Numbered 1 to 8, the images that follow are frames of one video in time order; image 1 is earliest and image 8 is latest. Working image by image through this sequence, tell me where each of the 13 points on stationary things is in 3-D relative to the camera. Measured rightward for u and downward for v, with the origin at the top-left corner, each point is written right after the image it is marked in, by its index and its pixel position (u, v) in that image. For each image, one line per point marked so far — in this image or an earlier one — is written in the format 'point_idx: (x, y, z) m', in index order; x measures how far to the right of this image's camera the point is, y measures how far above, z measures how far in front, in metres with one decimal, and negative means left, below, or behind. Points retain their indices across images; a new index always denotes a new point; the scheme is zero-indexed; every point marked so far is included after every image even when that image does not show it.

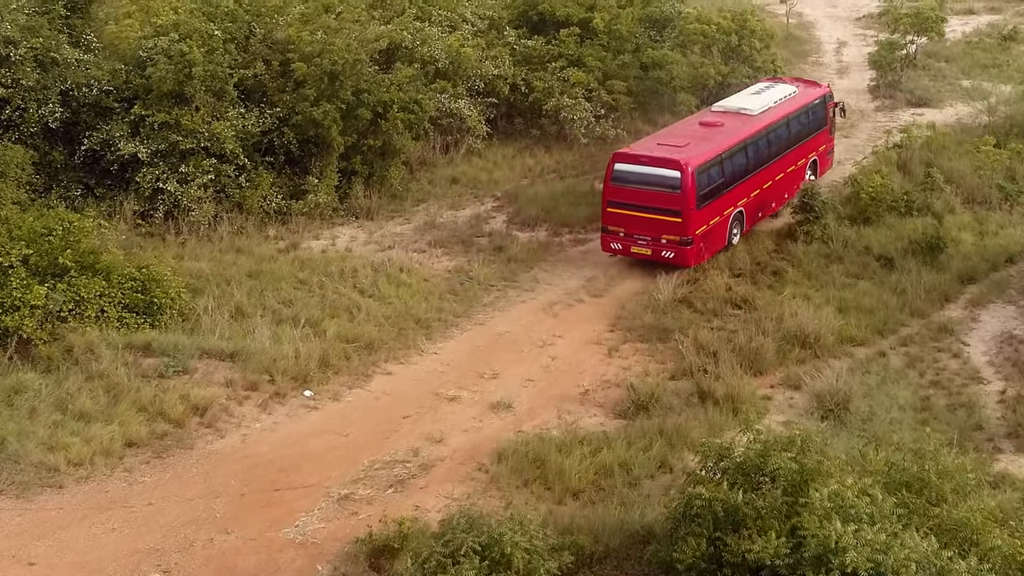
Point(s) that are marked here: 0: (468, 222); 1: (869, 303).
0: (-0.8, +1.1, +14.8) m
1: (+4.9, -0.2, +12.0) m
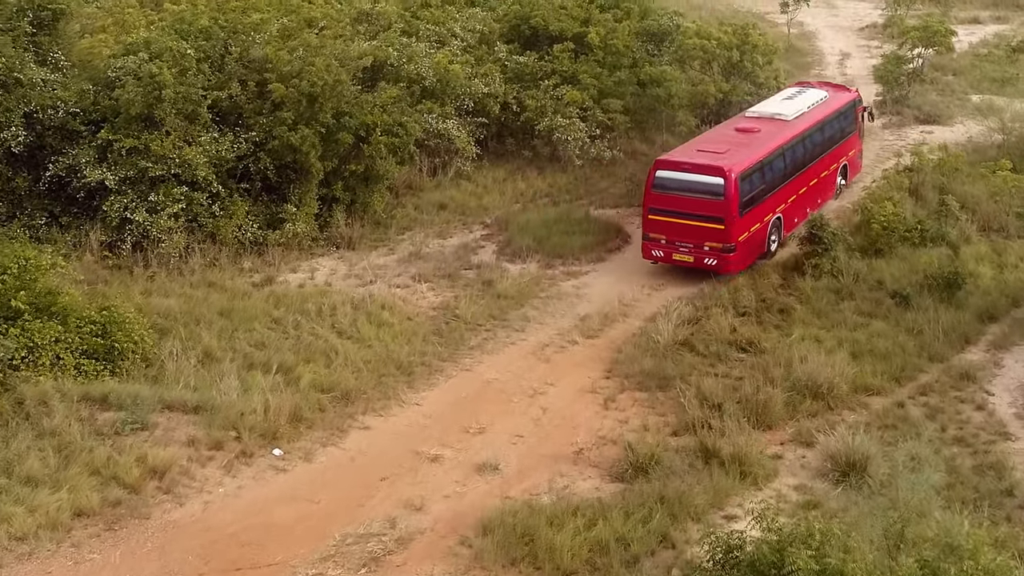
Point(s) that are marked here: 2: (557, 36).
0: (-0.9, +0.6, +14.0) m
1: (+4.7, -0.8, +11.2) m
2: (+0.9, +5.2, +18.0) m
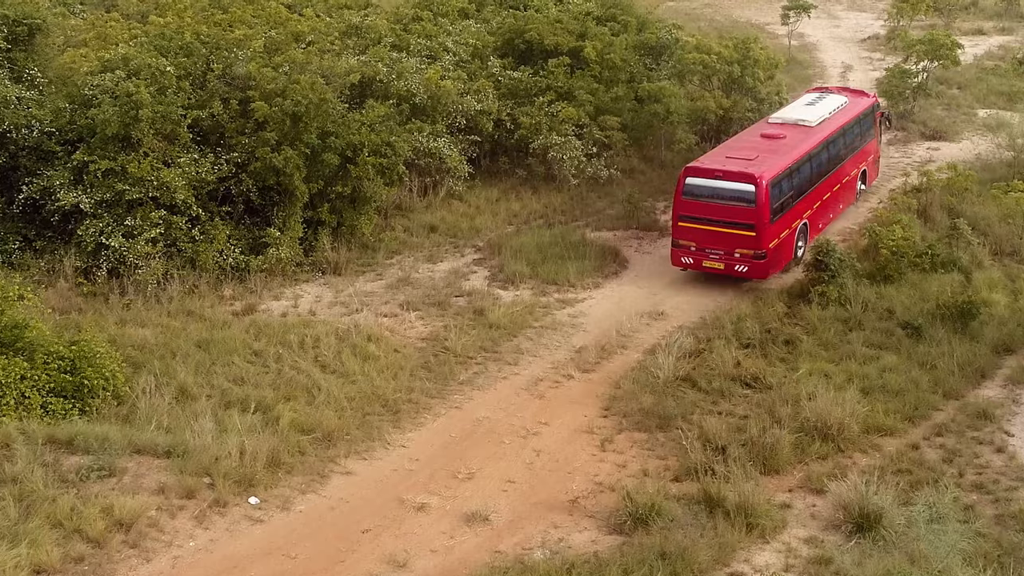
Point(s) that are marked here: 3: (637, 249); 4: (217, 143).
0: (-1.0, +0.1, +13.4) m
1: (+4.6, -1.2, +10.6) m
2: (+0.8, +4.7, +17.4) m
3: (+2.0, +0.6, +14.3) m
4: (-4.7, +2.3, +13.9) m
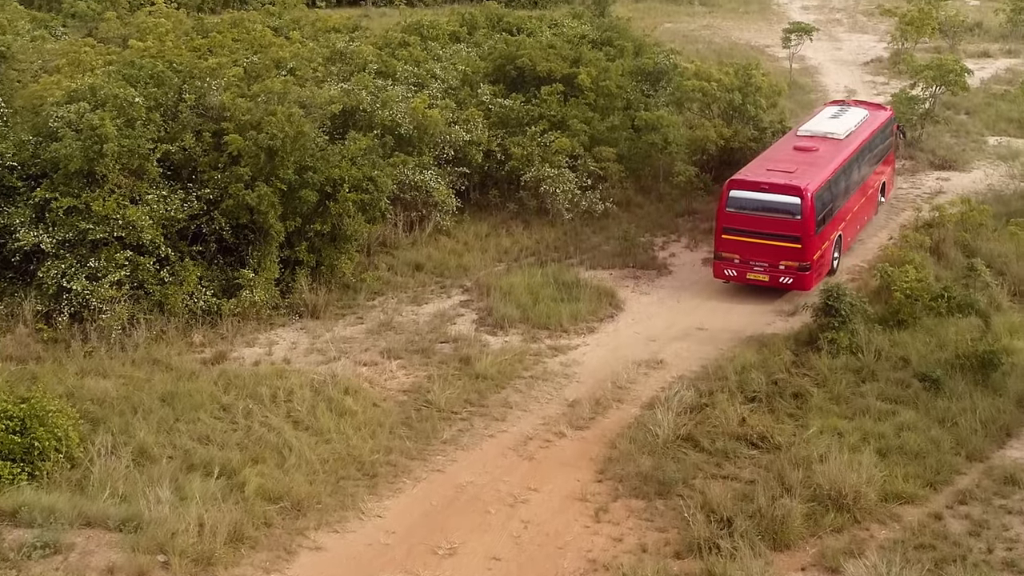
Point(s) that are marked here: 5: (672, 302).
0: (-1.2, -0.5, +12.6) m
1: (+4.5, -1.7, +9.8) m
2: (+0.6, +4.0, +16.7) m
3: (+1.9, 0.0, +13.5) m
4: (-4.8, +1.6, +13.1) m
5: (+2.4, -0.2, +13.2) m
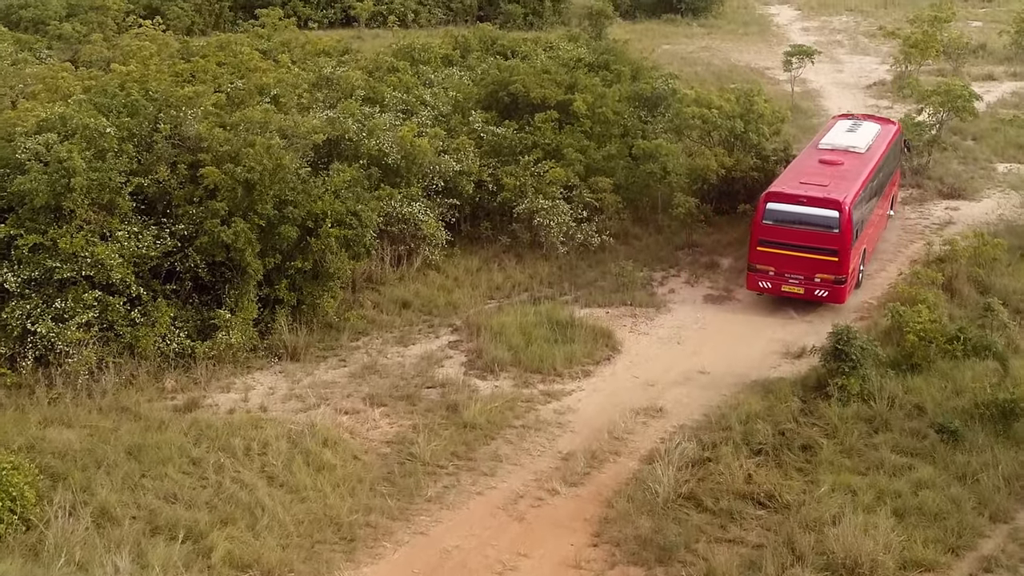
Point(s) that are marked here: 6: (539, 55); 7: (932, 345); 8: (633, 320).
0: (-1.3, -1.1, +11.9) m
1: (+4.4, -2.2, +9.1) m
2: (+0.5, +3.4, +16.1) m
3: (+1.8, -0.6, +12.8) m
4: (-5.0, +1.1, +12.5) m
5: (+2.3, -0.8, +12.5) m
6: (+0.6, +5.2, +19.5) m
7: (+5.5, -0.7, +11.5) m
8: (+1.8, -0.5, +13.0) m
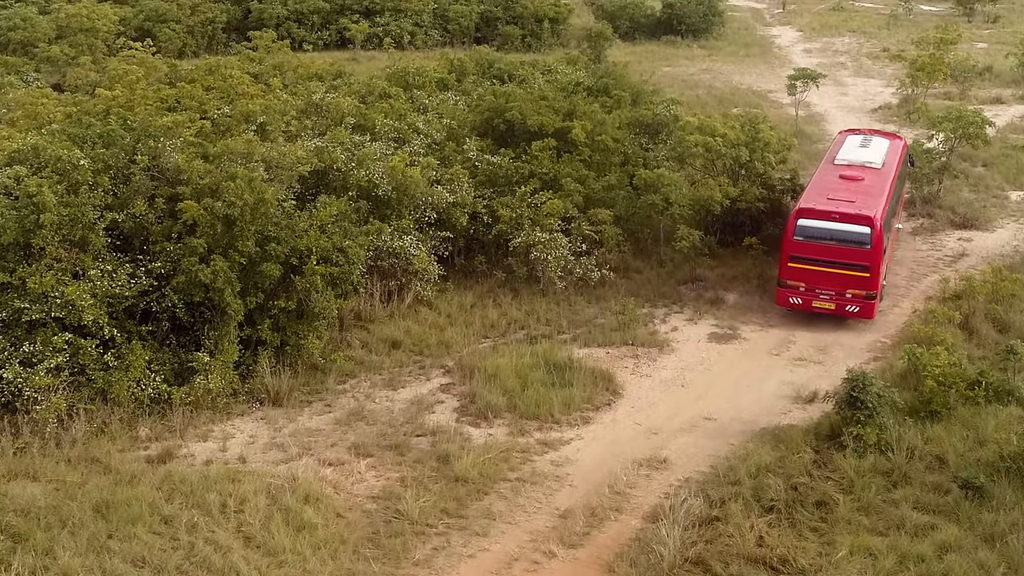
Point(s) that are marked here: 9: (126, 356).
0: (-1.4, -1.6, +11.3) m
1: (+4.3, -2.7, +8.4) m
2: (+0.4, +2.8, +15.5) m
3: (+1.7, -1.1, +12.2) m
4: (-5.0, +0.5, +11.8) m
5: (+2.2, -1.3, +11.9) m
6: (+0.5, +4.5, +19.0) m
7: (+5.4, -1.3, +10.8) m
8: (+1.7, -1.0, +12.4) m
9: (-4.9, -0.9, +11.2) m
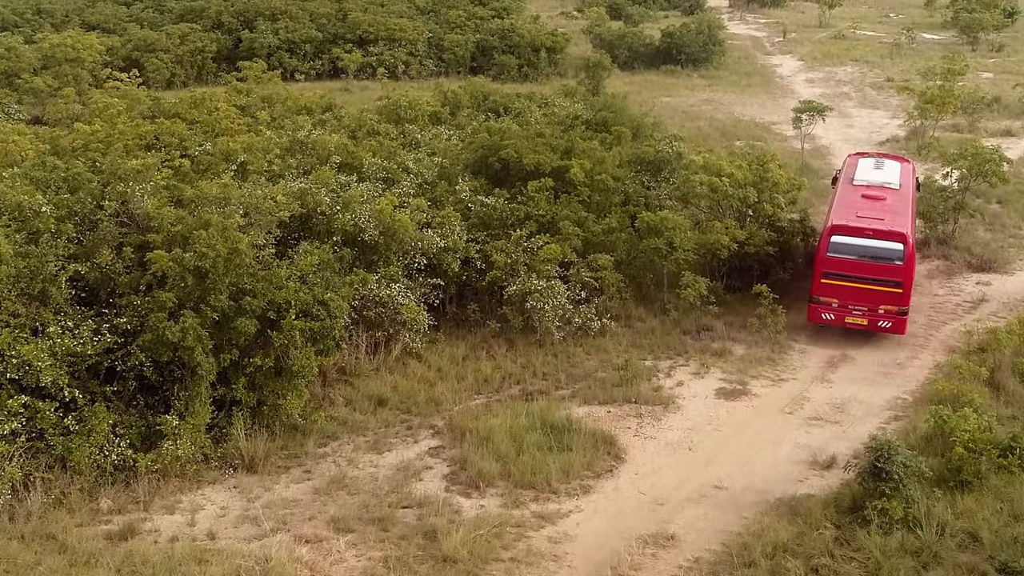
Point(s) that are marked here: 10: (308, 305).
0: (-1.4, -2.3, +10.4) m
1: (+4.3, -3.3, +7.5) m
2: (+0.4, +2.0, +14.8) m
3: (+1.6, -1.8, +11.4) m
4: (-5.1, -0.2, +11.0) m
5: (+2.2, -2.0, +11.0) m
6: (+0.4, +3.7, +18.3) m
7: (+5.4, -1.9, +10.0) m
8: (+1.7, -1.7, +11.6) m
9: (-5.0, -1.5, +10.3) m
10: (-2.6, -0.2, +11.2) m
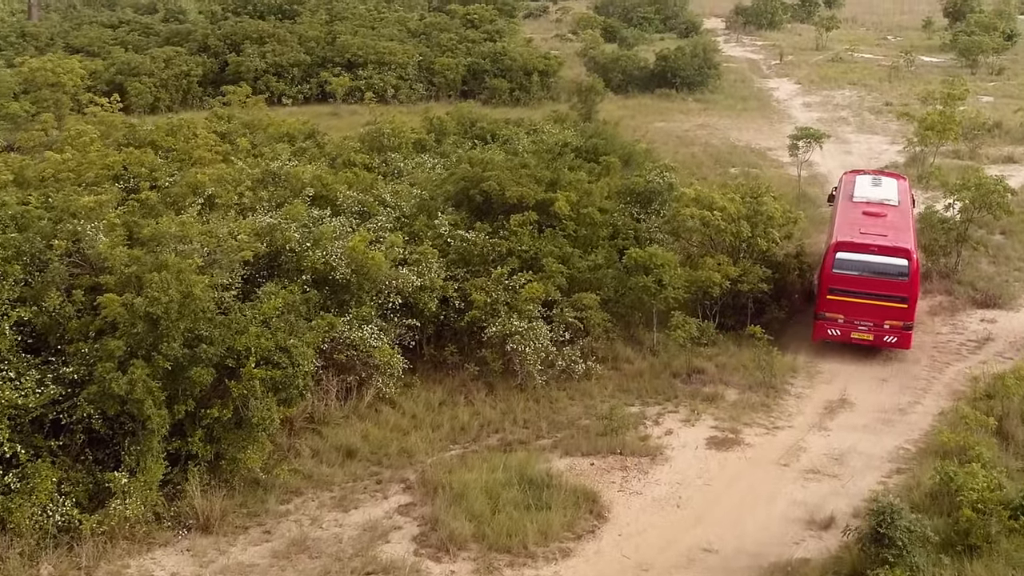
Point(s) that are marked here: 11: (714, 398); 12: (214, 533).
0: (-1.7, -2.8, +9.7) m
1: (+4.0, -3.8, +6.8) m
2: (+0.1, +1.4, +14.1) m
3: (+1.3, -2.4, +10.6) m
4: (-5.4, -0.7, +10.3) m
5: (+1.9, -2.6, +10.3) m
6: (+0.2, +3.0, +17.7) m
7: (+5.1, -2.4, +9.3) m
8: (+1.4, -2.3, +10.8) m
9: (-5.3, -2.1, +9.6) m
10: (-2.9, -0.7, +10.5) m
11: (+2.9, -1.5, +12.5) m
12: (-3.4, -2.8, +9.9) m
